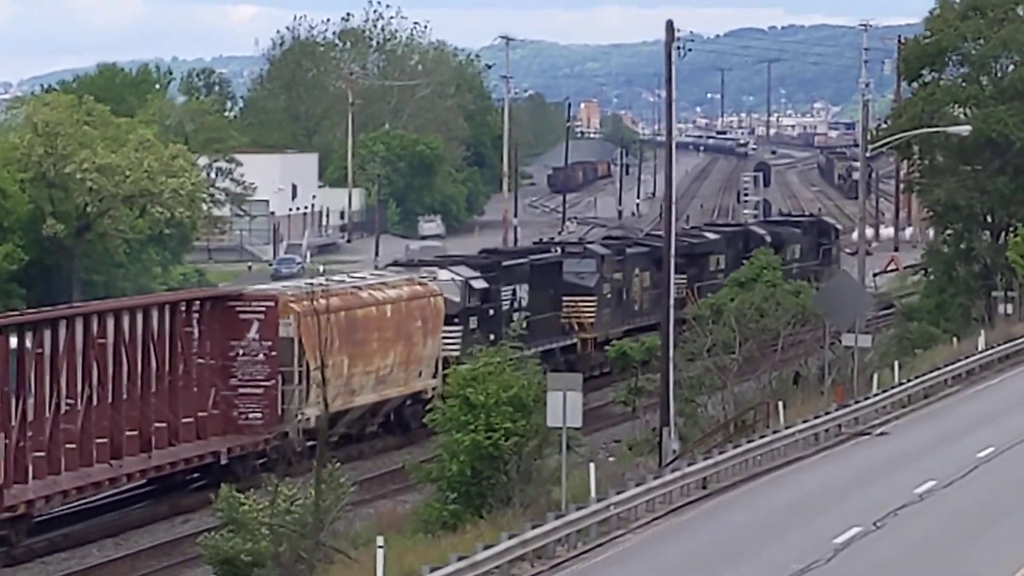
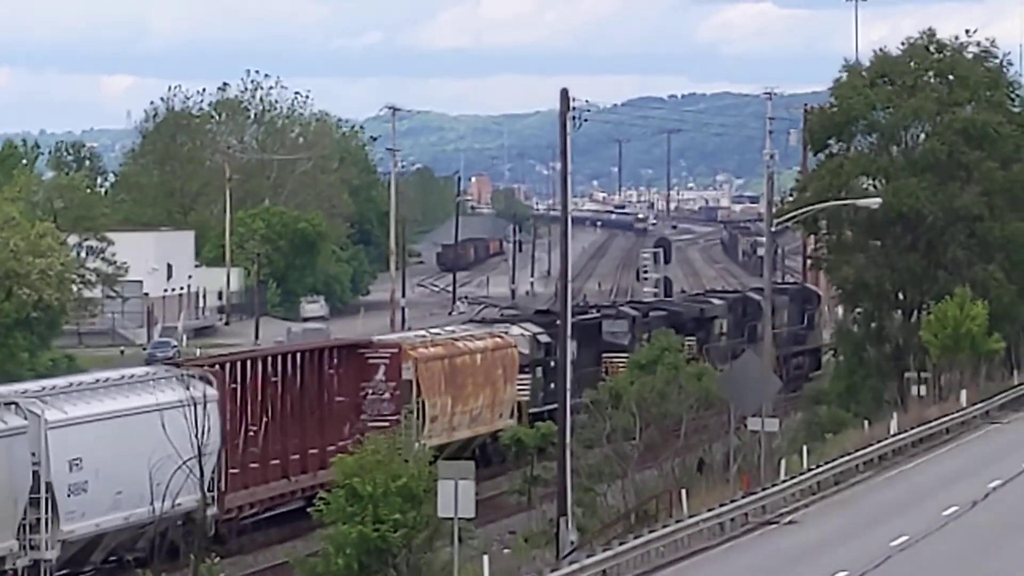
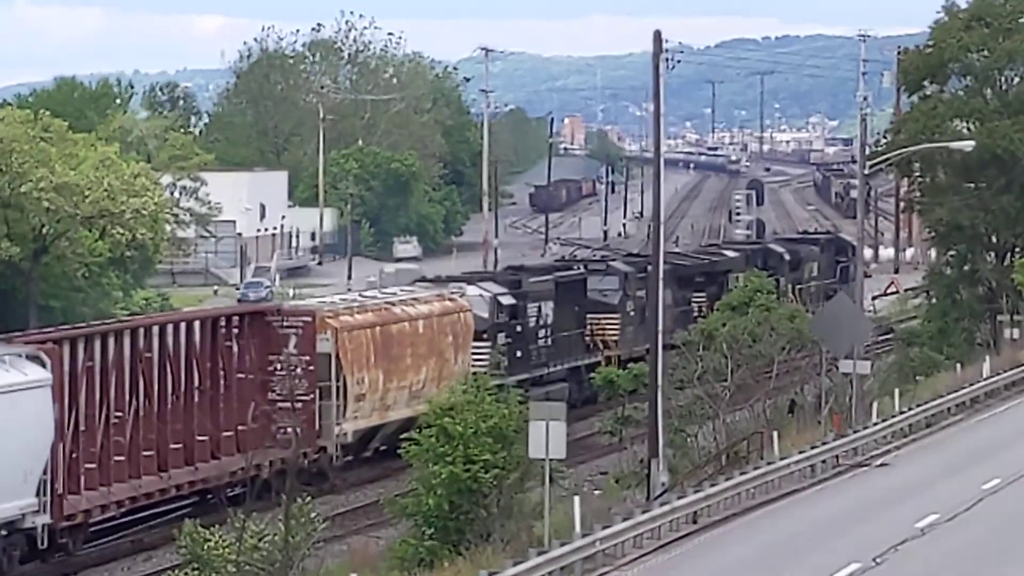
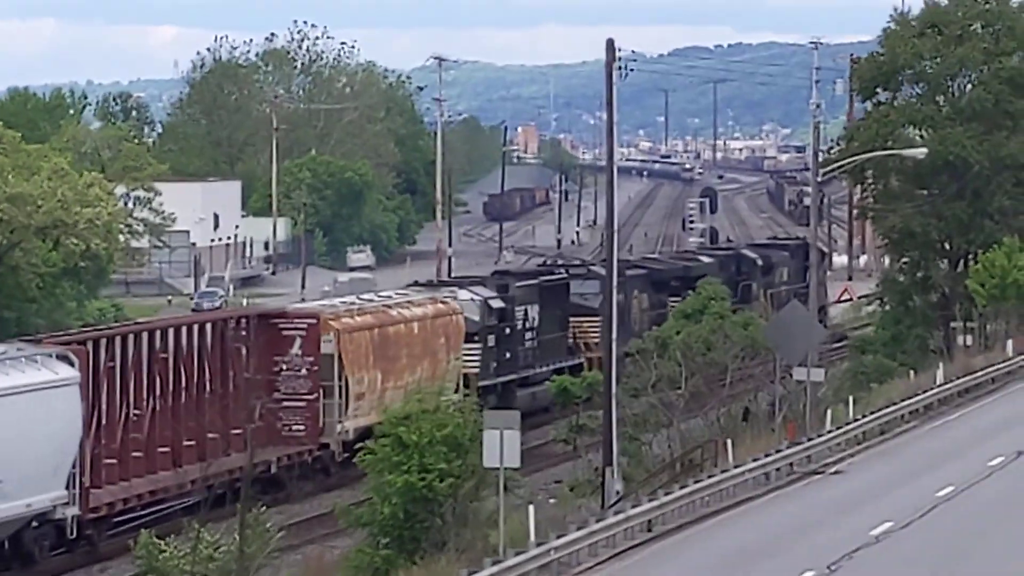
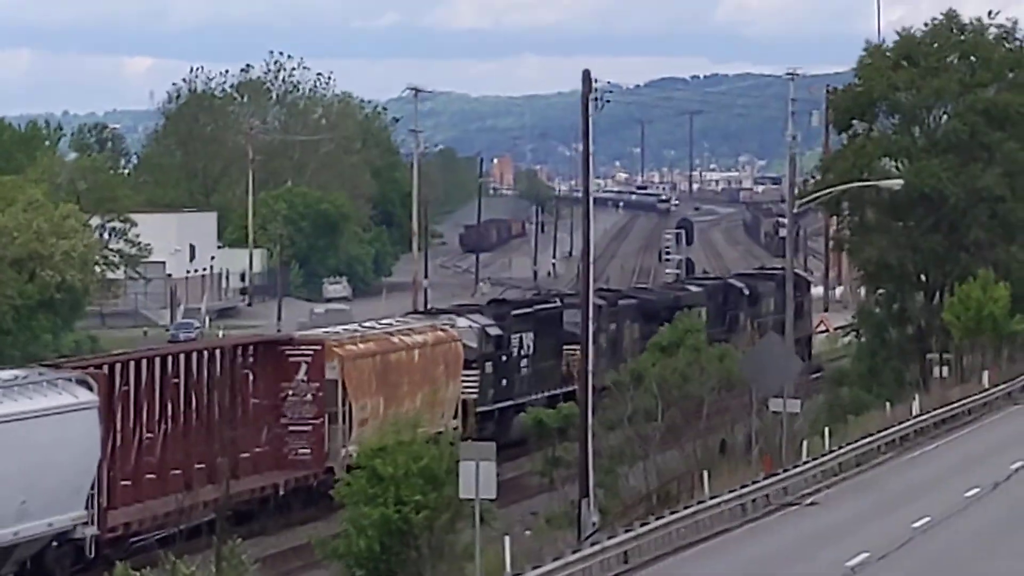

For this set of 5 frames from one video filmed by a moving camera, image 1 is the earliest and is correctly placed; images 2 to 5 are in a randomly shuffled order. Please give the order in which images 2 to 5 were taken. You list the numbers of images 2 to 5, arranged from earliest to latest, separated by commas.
3, 4, 5, 2
